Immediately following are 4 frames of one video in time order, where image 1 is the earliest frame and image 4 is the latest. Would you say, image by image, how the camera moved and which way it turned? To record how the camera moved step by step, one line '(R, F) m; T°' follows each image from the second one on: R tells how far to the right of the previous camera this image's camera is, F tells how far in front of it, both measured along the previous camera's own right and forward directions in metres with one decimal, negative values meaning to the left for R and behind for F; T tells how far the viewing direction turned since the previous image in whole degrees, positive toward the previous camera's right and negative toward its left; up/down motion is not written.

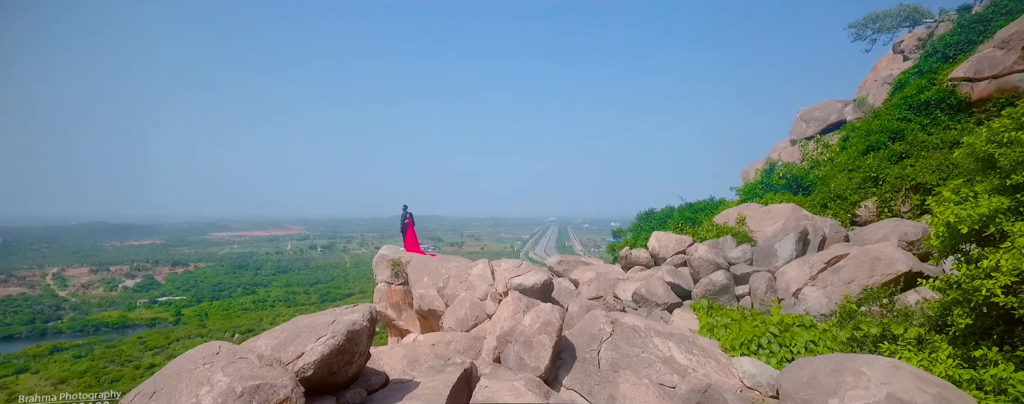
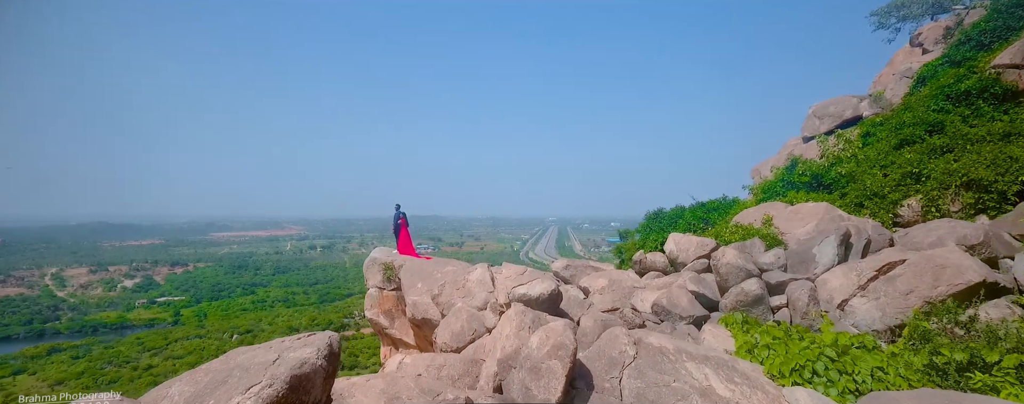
(0.0, +1.0) m; 0°
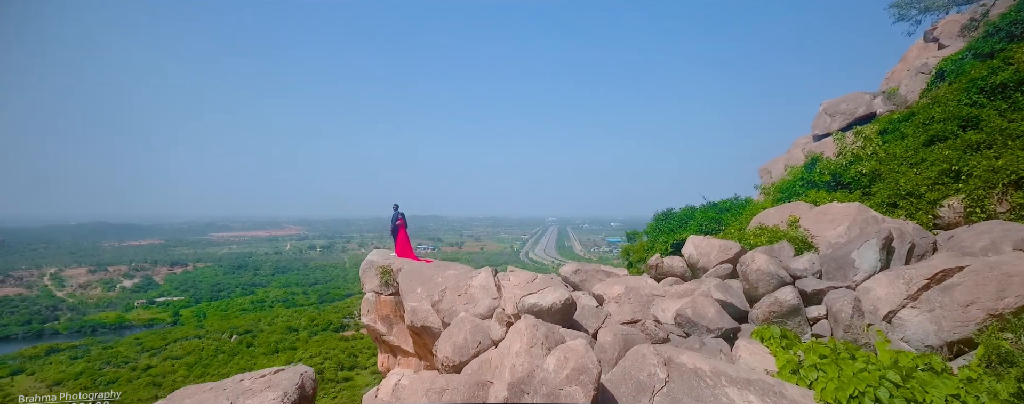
(-0.1, +0.7) m; 0°
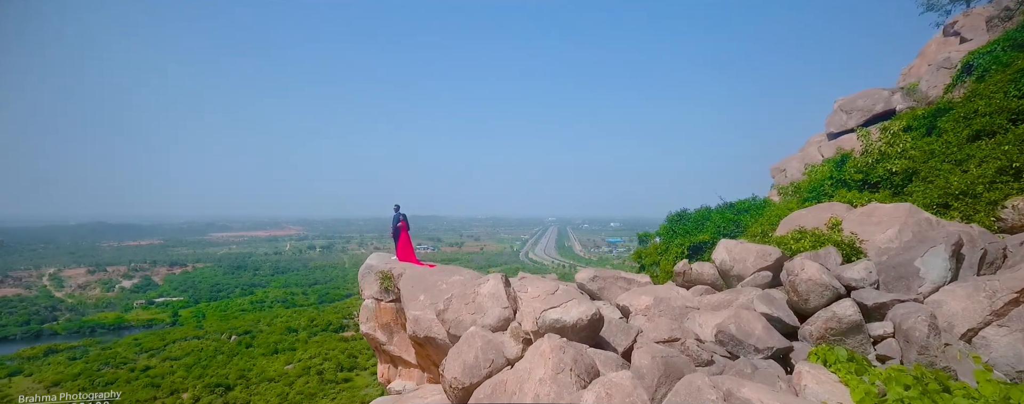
(-0.2, +0.8) m; 0°
